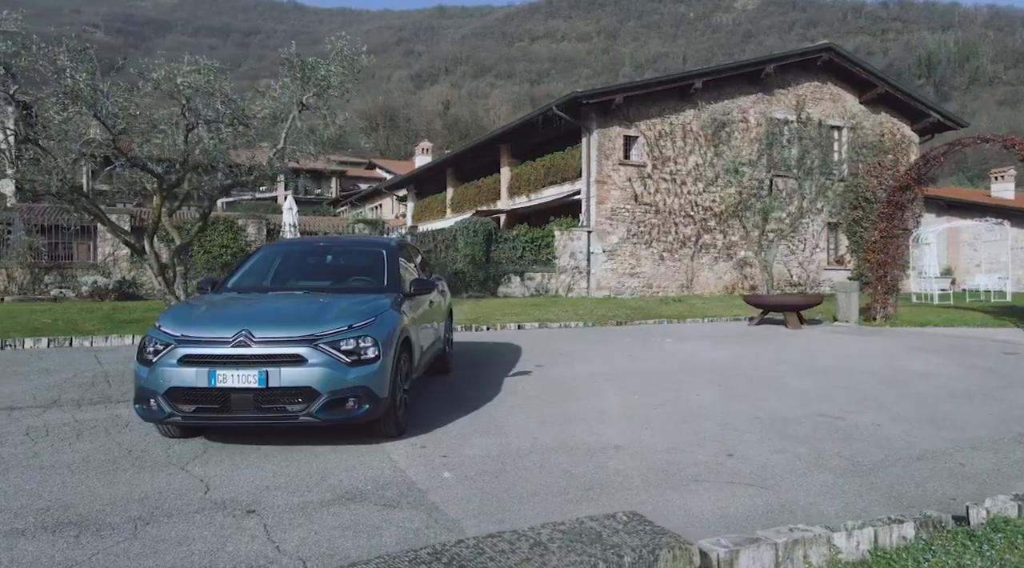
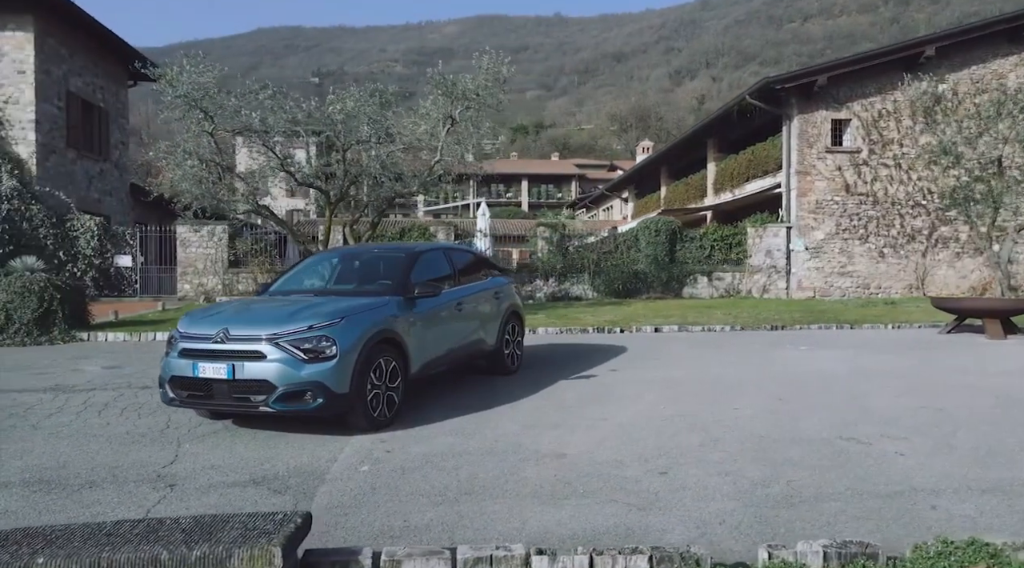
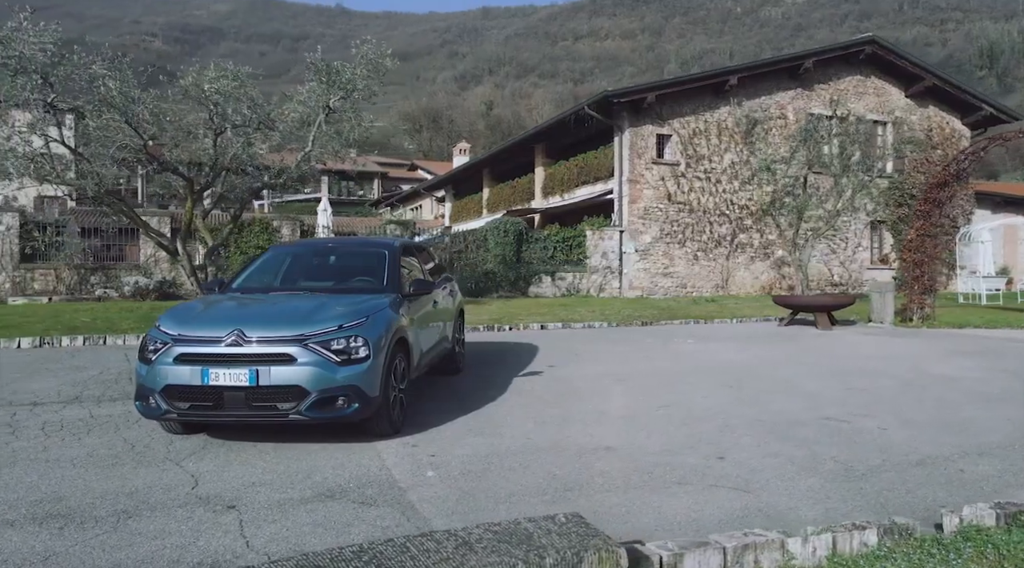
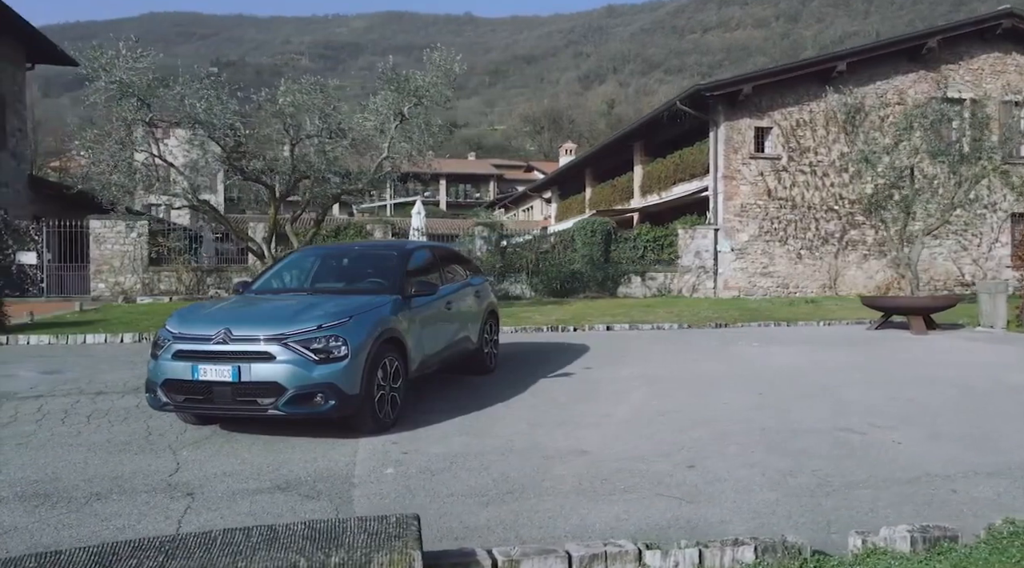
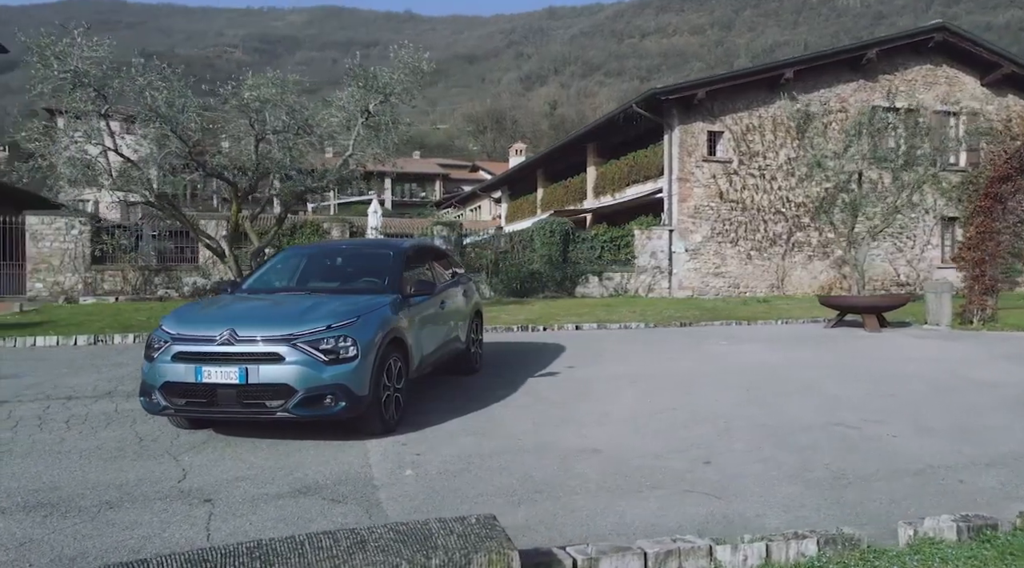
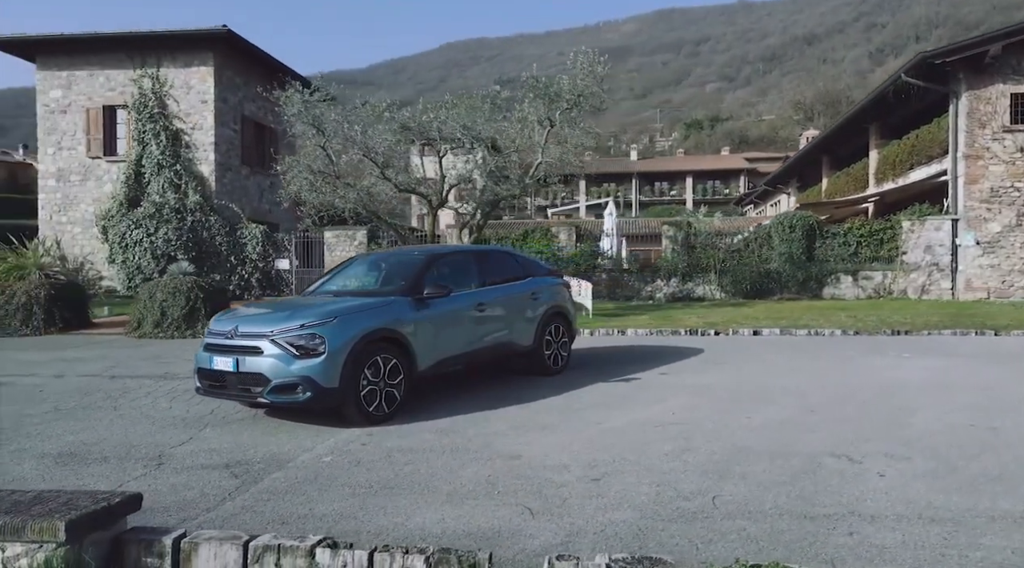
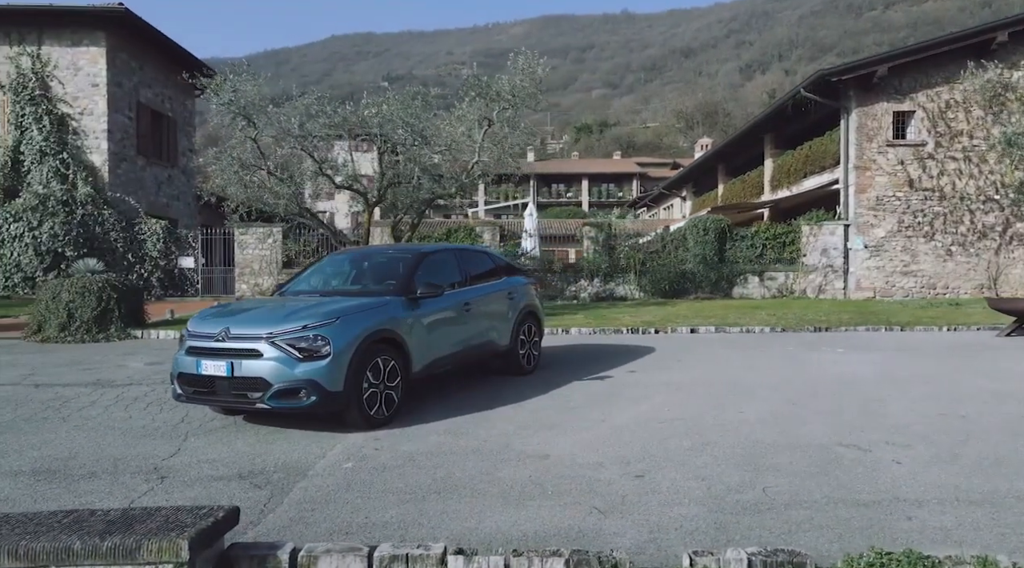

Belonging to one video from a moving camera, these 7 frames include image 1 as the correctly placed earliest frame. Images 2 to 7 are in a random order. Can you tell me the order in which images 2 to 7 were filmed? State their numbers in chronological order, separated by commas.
3, 5, 4, 2, 7, 6
